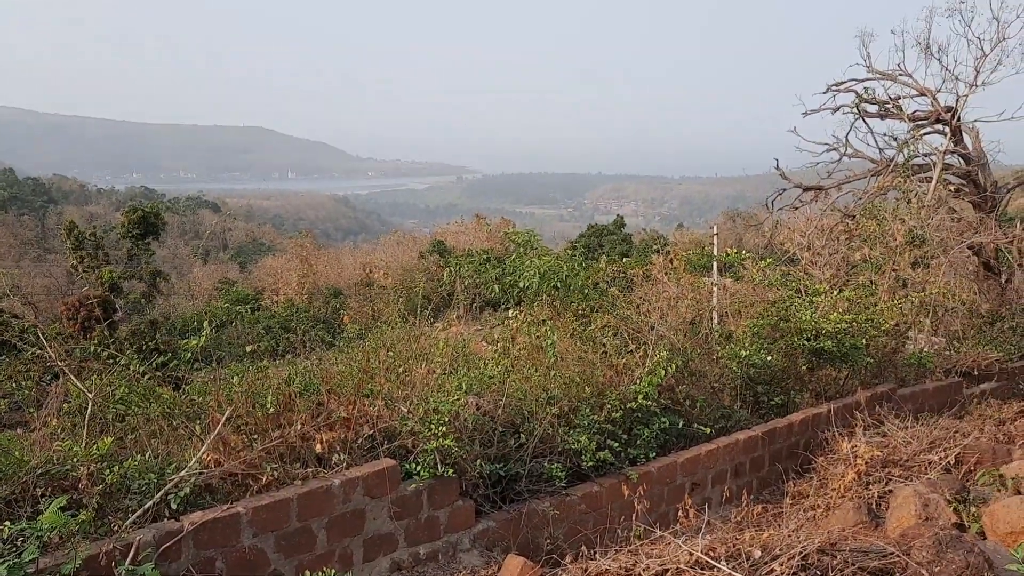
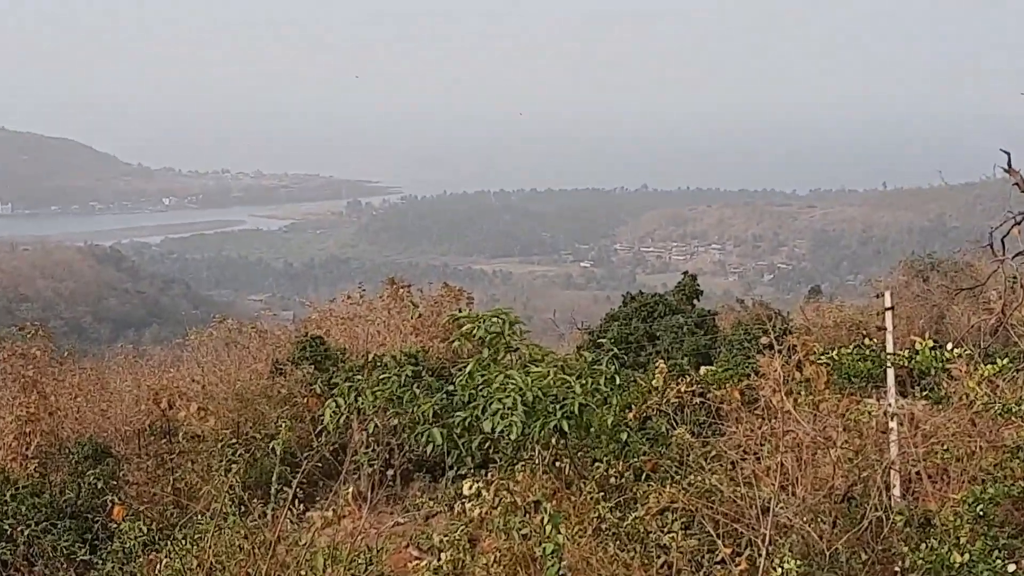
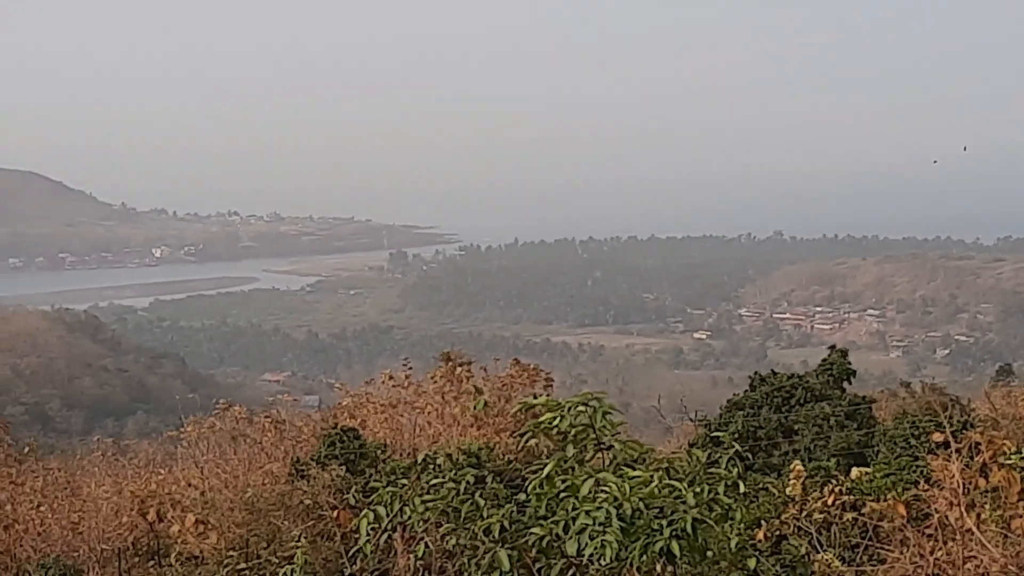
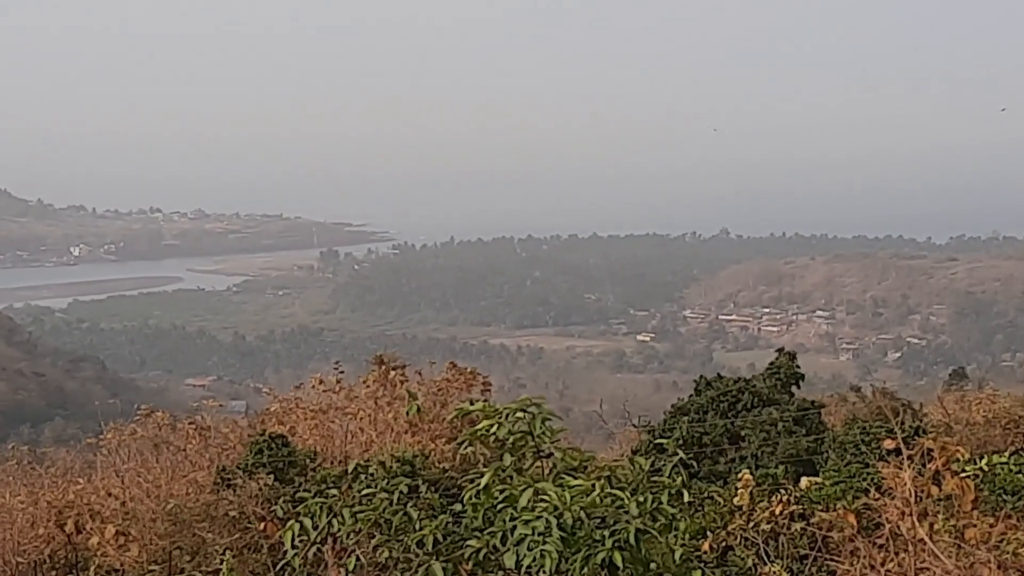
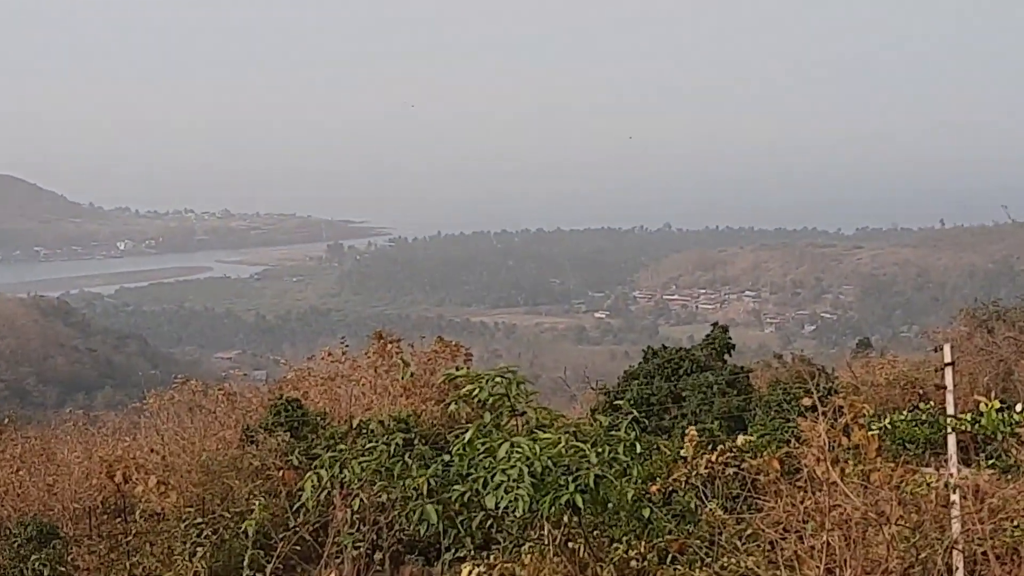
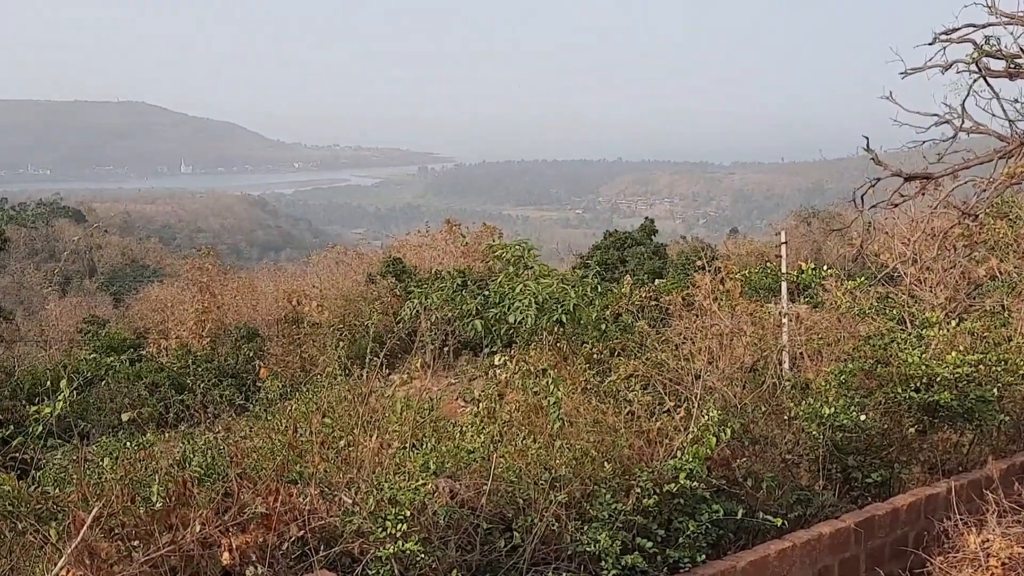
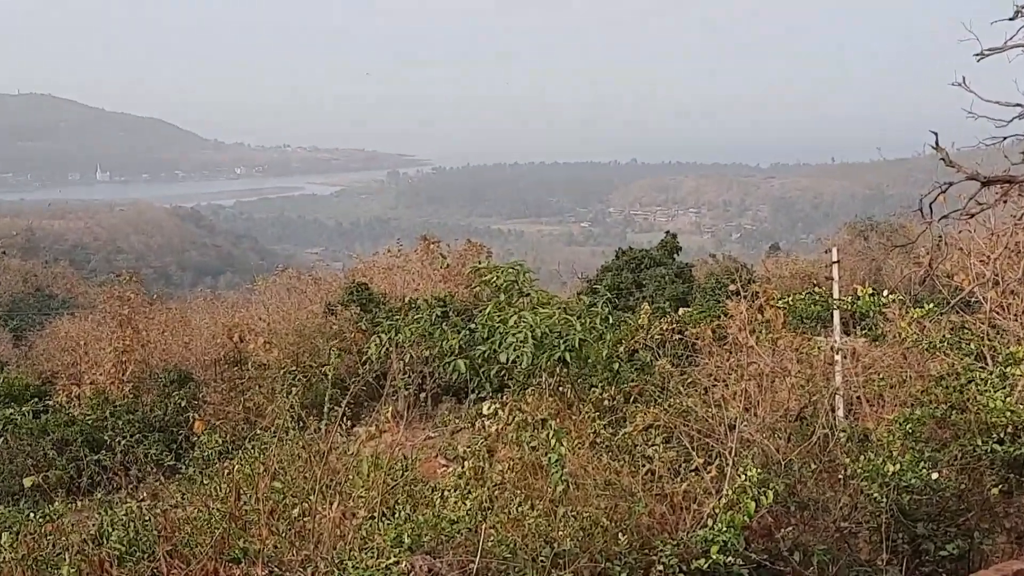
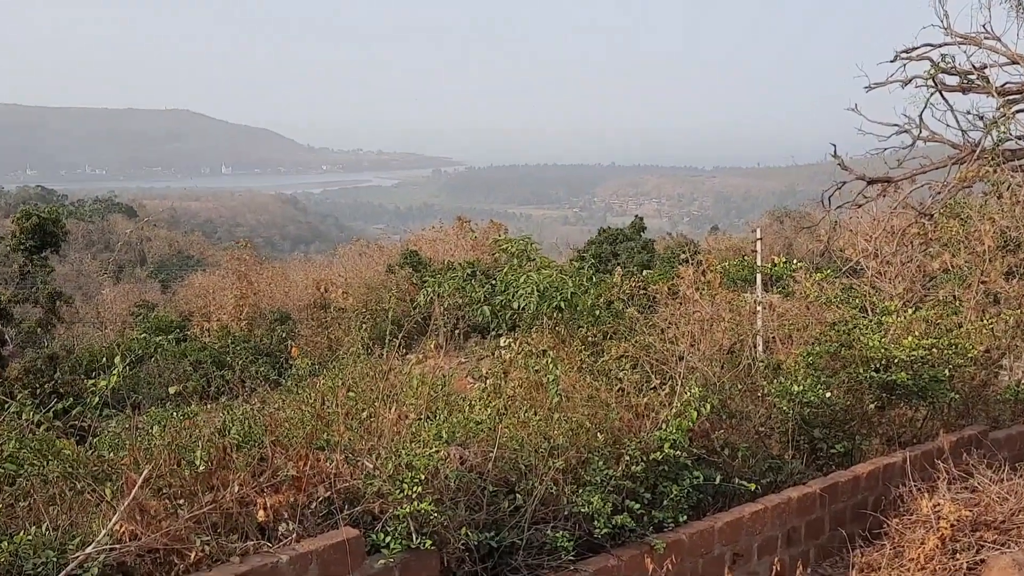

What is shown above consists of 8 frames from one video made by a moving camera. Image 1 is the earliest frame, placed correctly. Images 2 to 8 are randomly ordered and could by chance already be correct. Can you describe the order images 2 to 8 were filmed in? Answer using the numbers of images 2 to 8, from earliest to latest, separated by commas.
8, 6, 7, 2, 5, 4, 3
